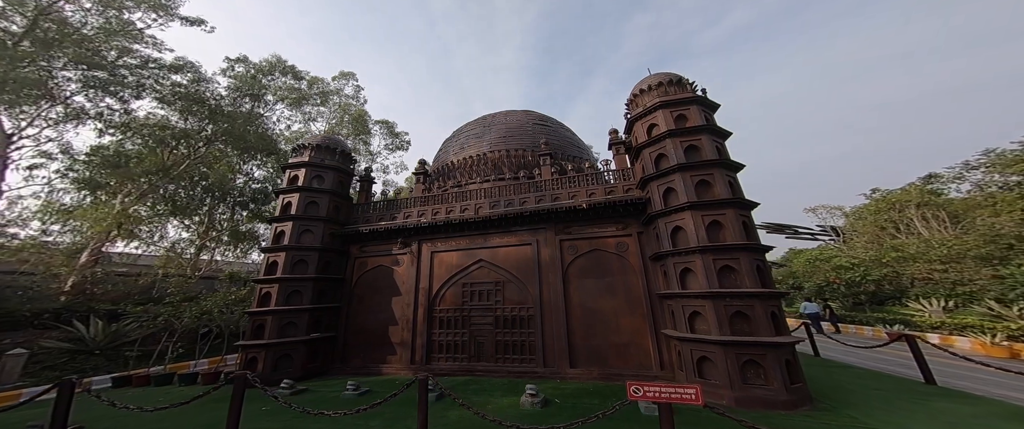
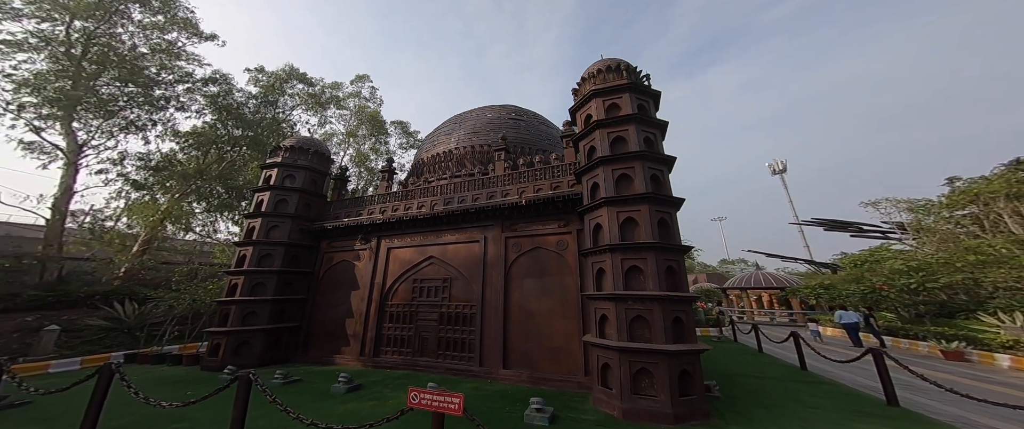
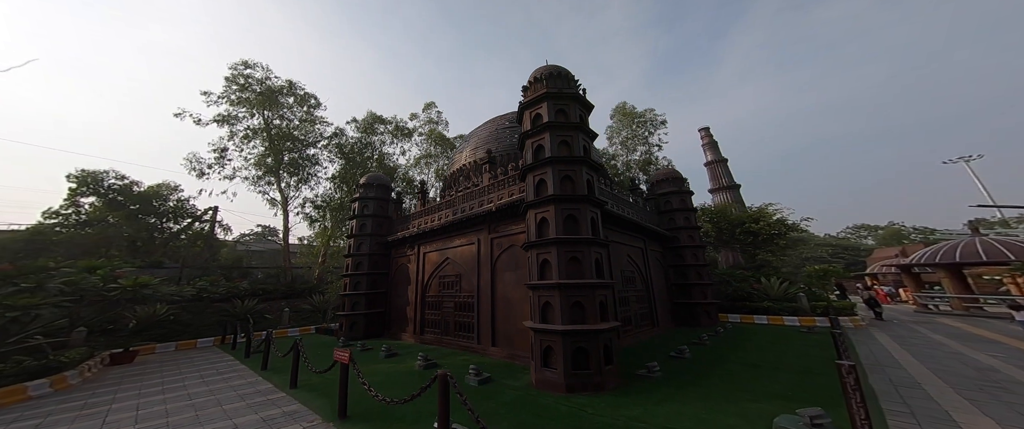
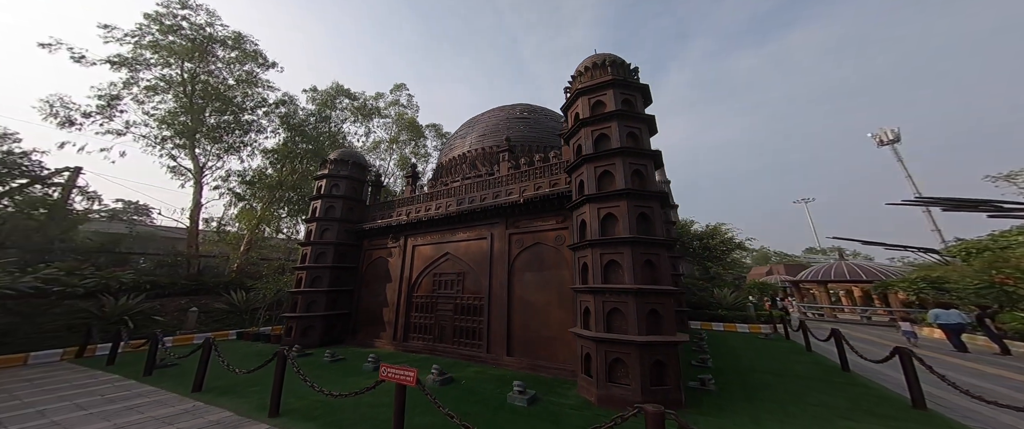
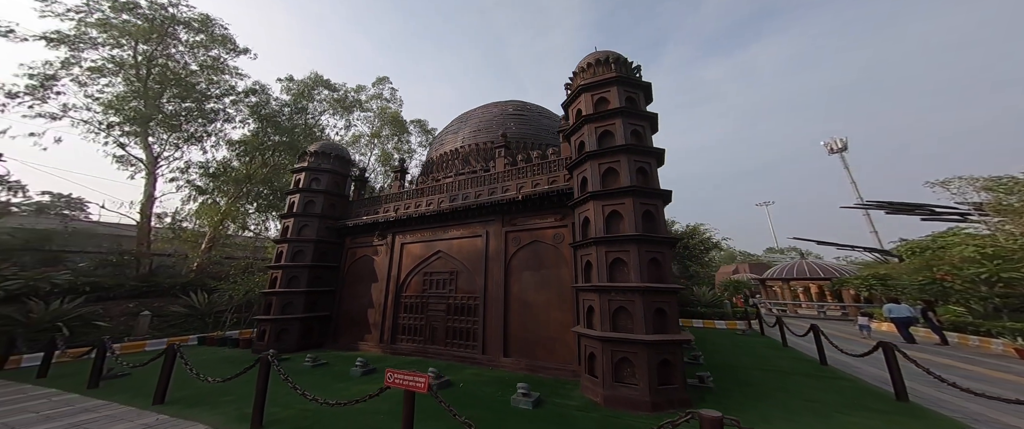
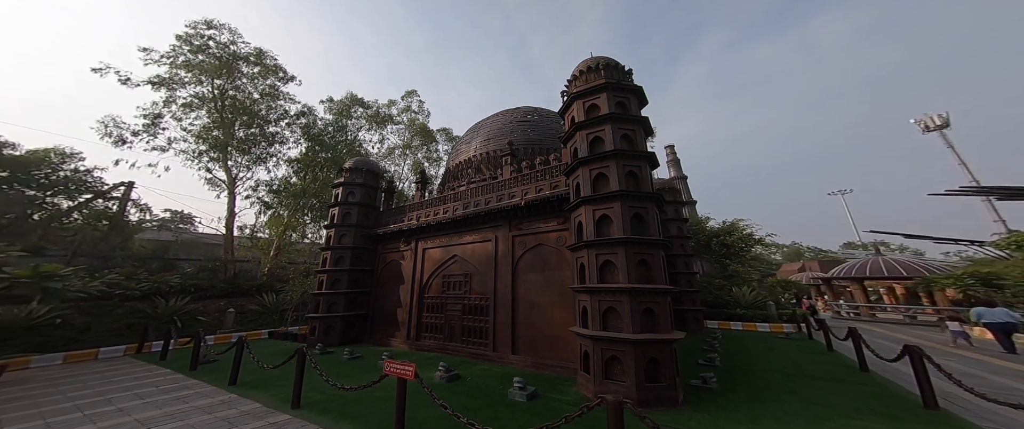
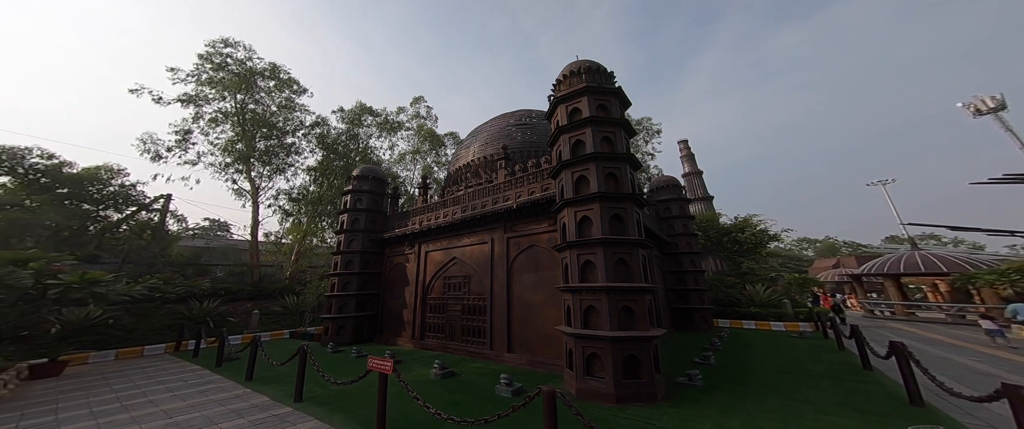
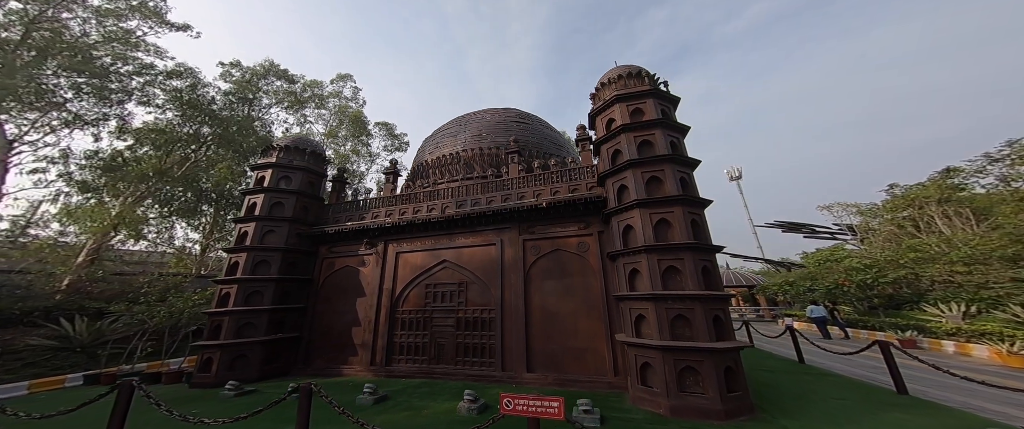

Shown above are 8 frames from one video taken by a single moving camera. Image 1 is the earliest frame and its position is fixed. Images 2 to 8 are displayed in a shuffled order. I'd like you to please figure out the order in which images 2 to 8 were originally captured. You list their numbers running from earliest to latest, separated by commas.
8, 2, 5, 4, 6, 7, 3
